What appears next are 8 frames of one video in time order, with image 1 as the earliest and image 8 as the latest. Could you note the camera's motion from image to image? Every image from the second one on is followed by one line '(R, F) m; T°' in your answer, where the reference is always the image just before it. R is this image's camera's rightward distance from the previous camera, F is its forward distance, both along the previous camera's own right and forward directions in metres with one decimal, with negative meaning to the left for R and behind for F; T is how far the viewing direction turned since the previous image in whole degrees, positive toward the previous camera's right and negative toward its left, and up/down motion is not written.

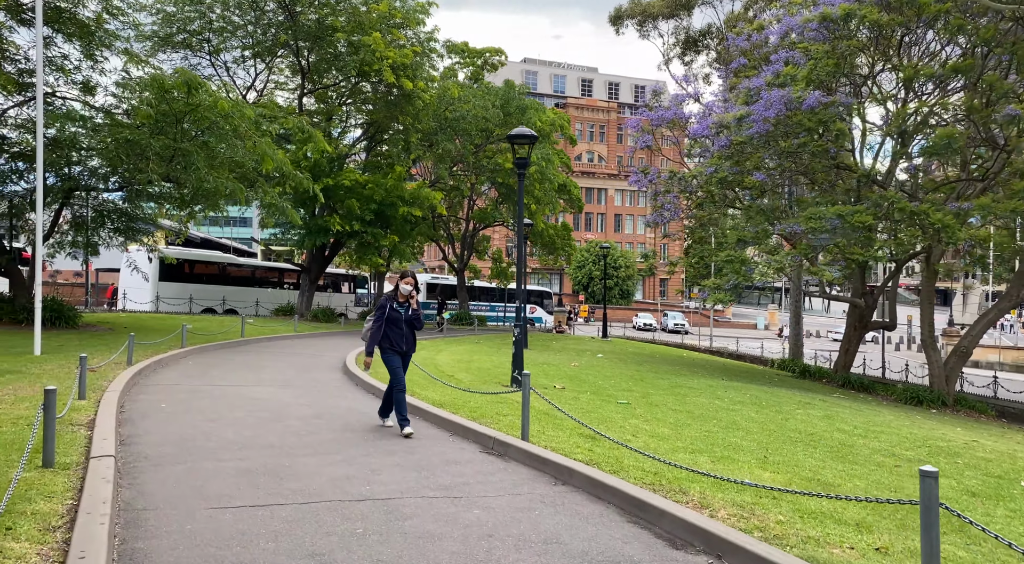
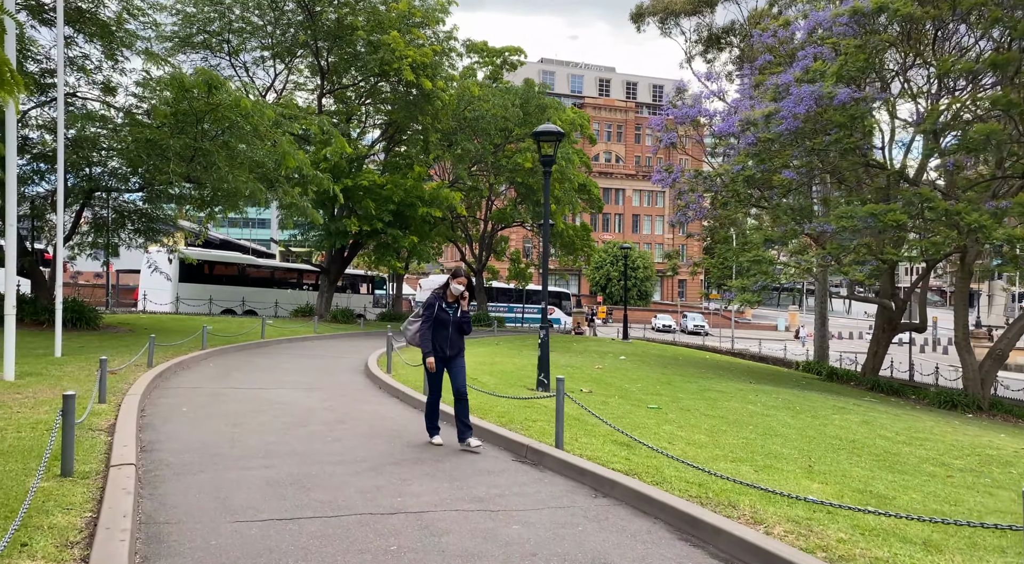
(-0.1, +0.3) m; -1°
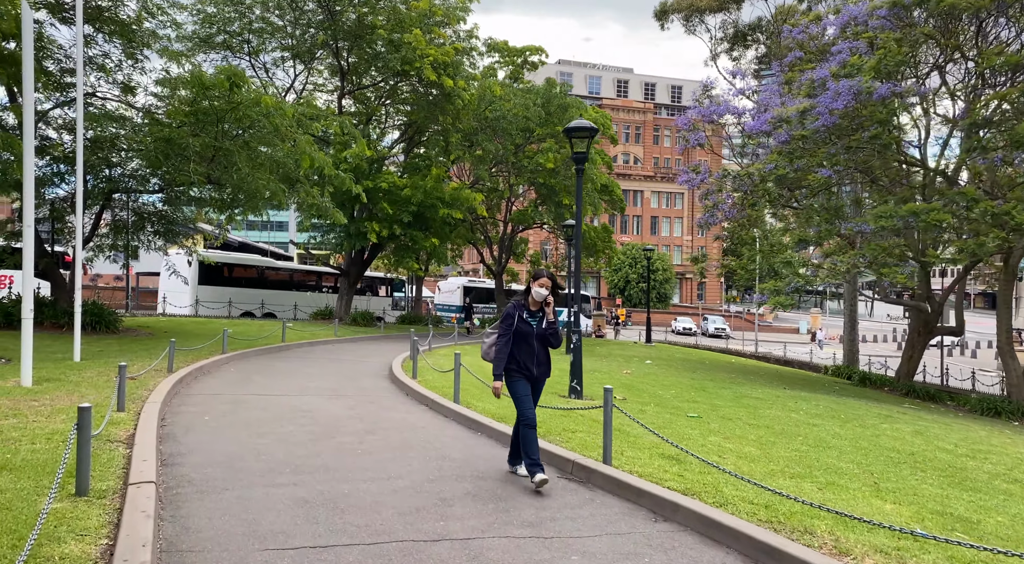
(-0.2, +0.5) m; -1°
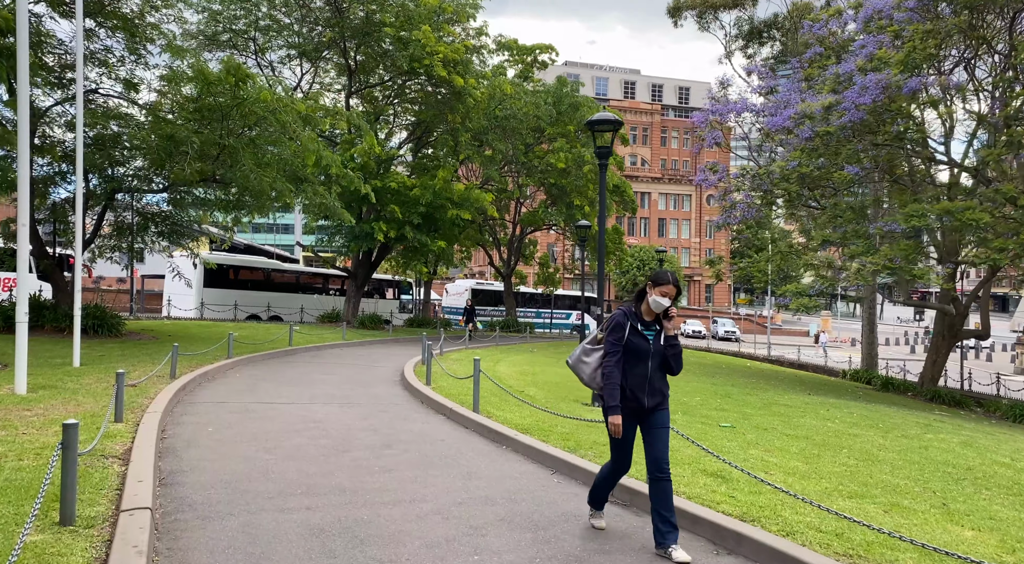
(-0.2, +0.6) m; 0°
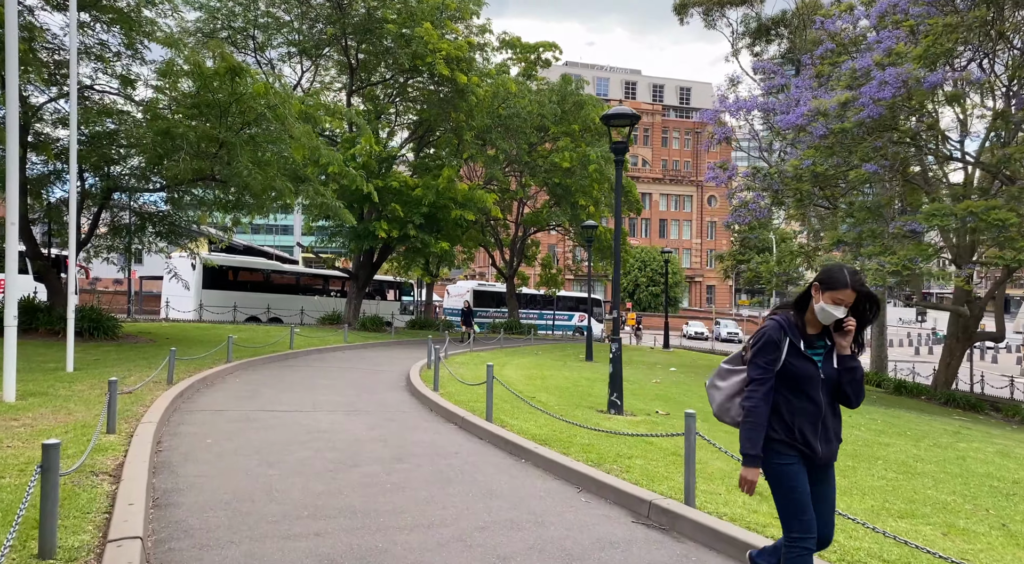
(-0.2, +0.5) m; 0°
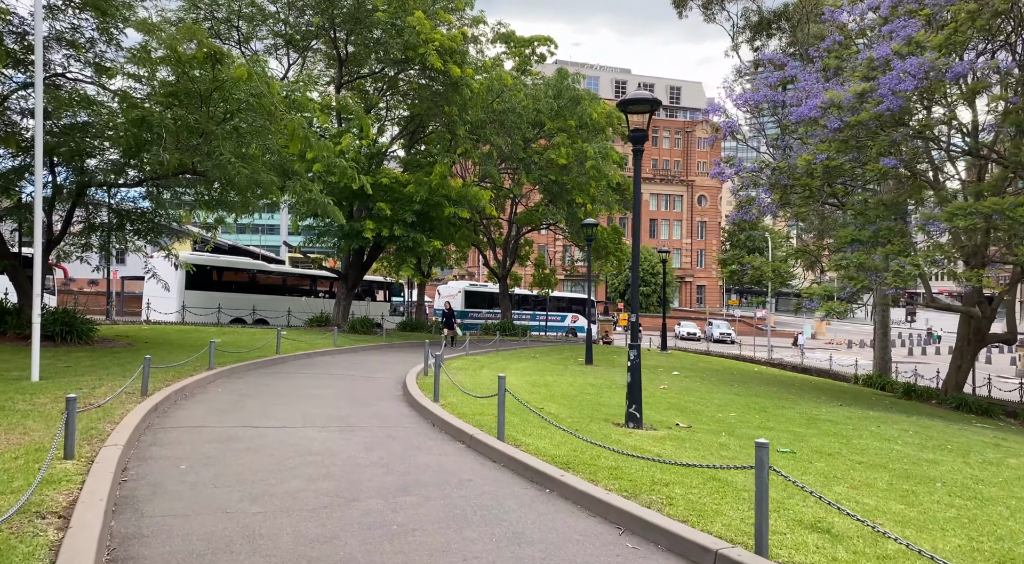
(-0.3, +1.0) m; +1°
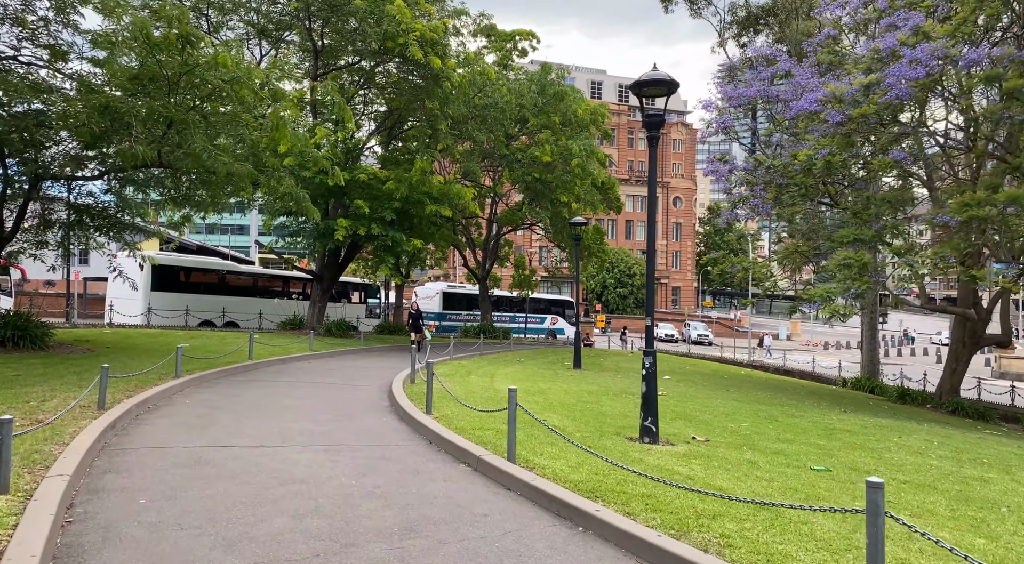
(-0.3, +1.0) m; +2°
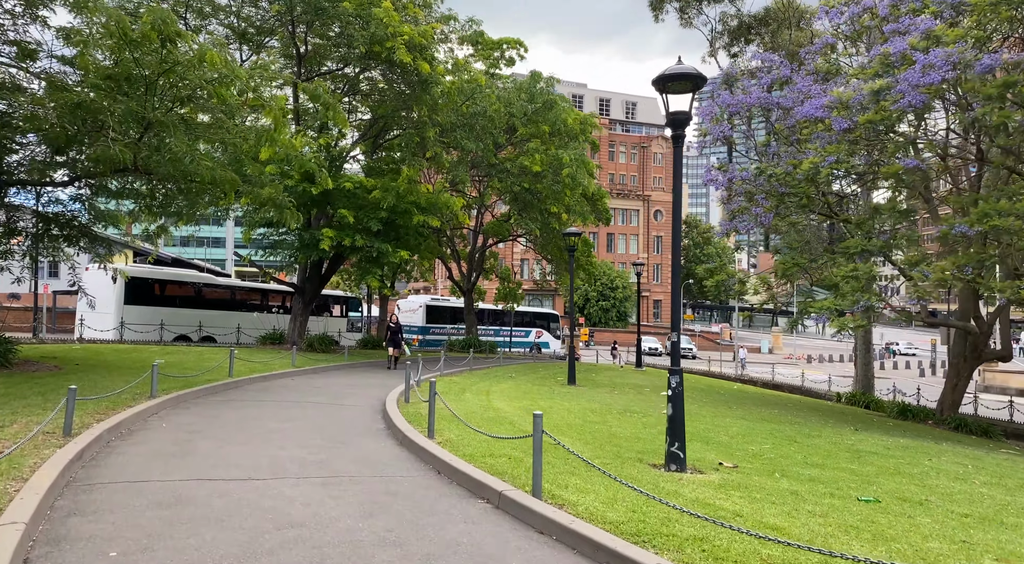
(-0.4, +0.9) m; +1°
